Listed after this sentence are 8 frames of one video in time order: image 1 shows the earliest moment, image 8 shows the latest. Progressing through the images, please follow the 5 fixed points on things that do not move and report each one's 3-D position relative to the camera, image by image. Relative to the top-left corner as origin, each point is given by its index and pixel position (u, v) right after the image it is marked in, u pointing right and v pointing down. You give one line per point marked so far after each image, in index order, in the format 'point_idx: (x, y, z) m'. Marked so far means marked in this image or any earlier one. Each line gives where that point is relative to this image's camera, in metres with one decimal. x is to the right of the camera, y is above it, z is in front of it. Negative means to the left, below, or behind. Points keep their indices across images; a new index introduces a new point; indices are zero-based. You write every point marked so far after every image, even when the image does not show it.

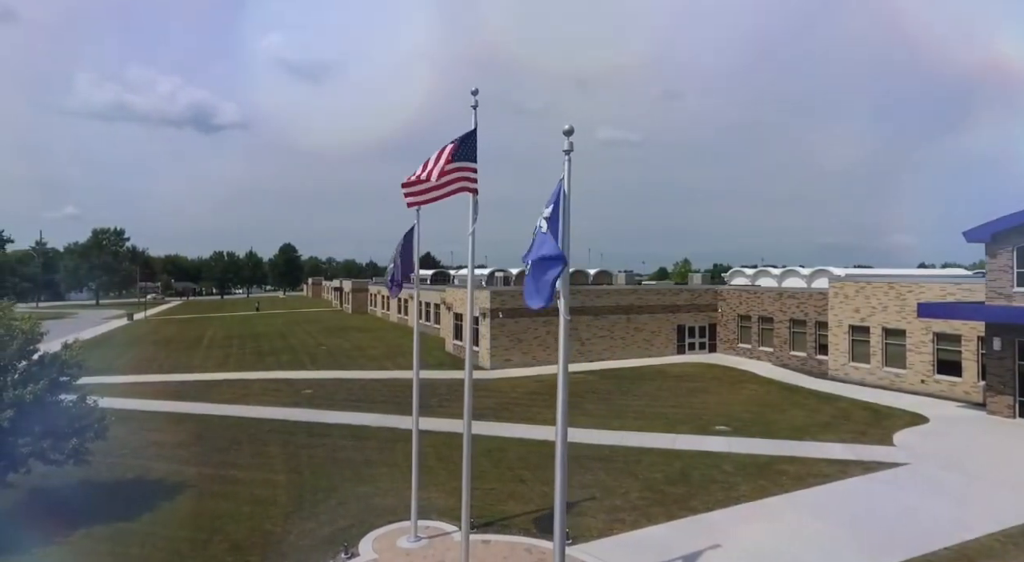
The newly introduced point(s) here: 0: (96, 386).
0: (-12.6, -3.1, +19.7) m
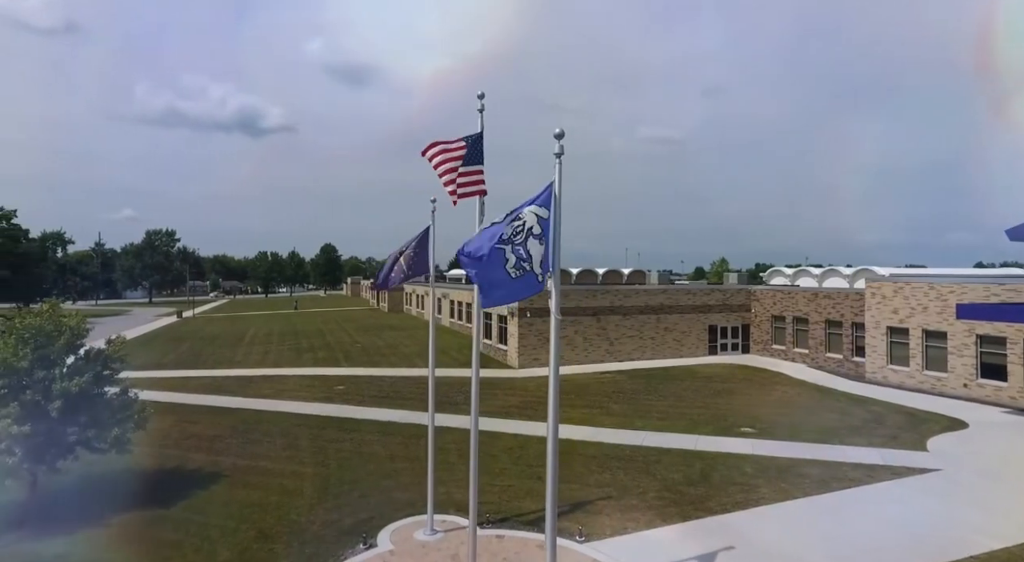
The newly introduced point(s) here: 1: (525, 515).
0: (-11.8, -3.1, +20.8) m
1: (+0.3, -4.6, +13.0) m
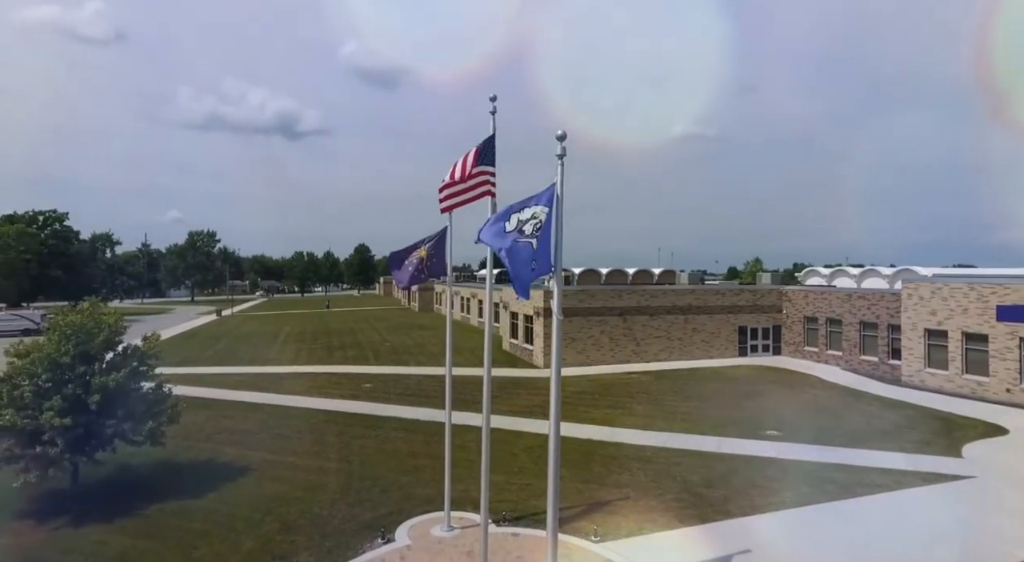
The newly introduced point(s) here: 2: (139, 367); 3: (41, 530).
0: (-11.0, -3.1, +21.6) m
1: (+0.6, -4.6, +13.1) m
2: (-8.1, -1.9, +14.3) m
3: (-8.9, -4.7, +12.5) m
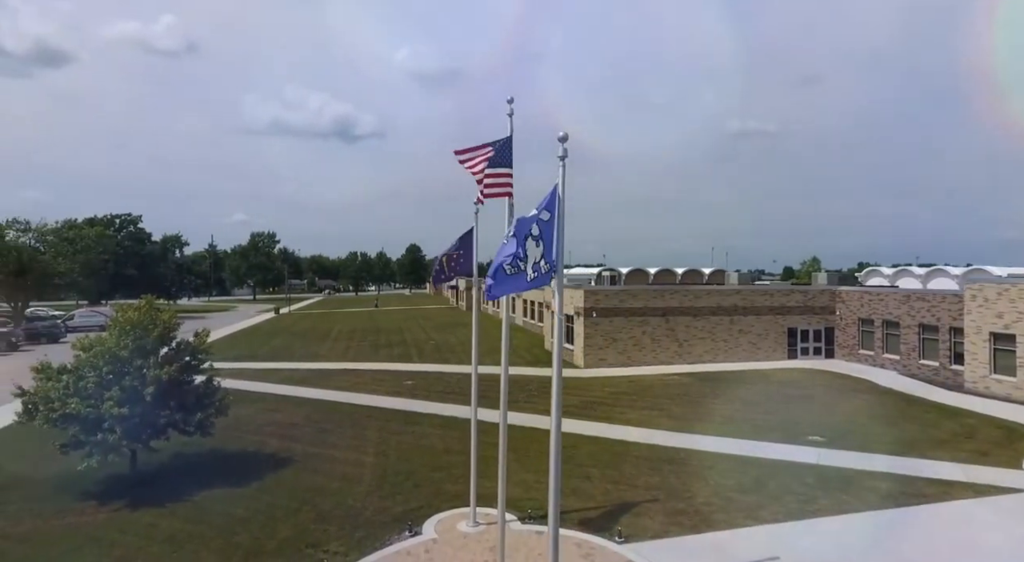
0: (-9.7, -3.1, +22.7) m
1: (+1.1, -4.6, +13.1) m
2: (-7.4, -1.9, +15.2) m
3: (-8.4, -4.7, +13.5) m
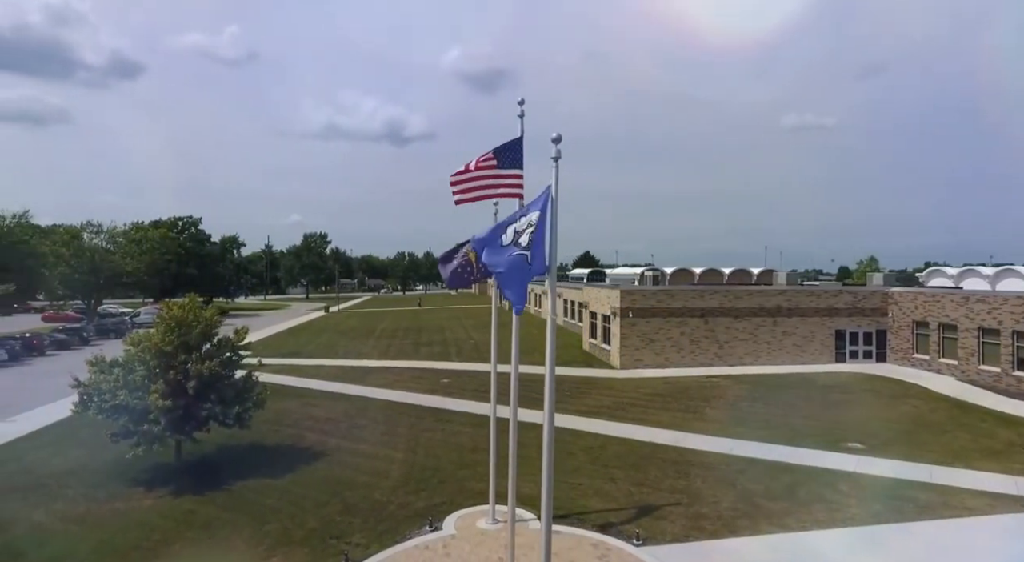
0: (-8.4, -3.1, +23.6) m
1: (+1.5, -4.6, +13.1) m
2: (-6.8, -1.8, +15.9) m
3: (-7.9, -4.7, +14.3) m
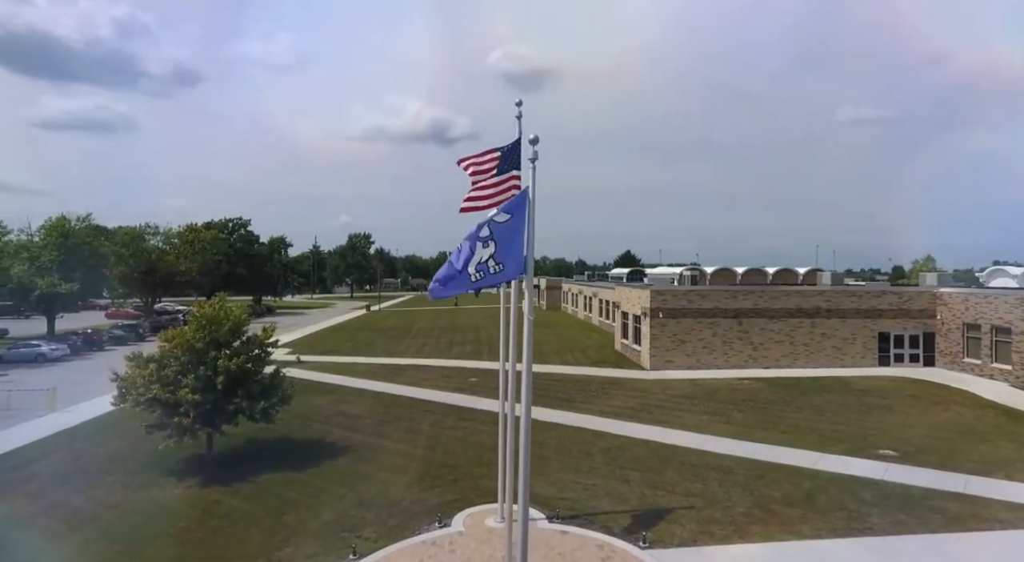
0: (-7.3, -3.0, +24.3) m
1: (+1.7, -4.6, +13.0) m
2: (-6.4, -1.8, +16.5) m
3: (-7.6, -4.7, +15.0) m
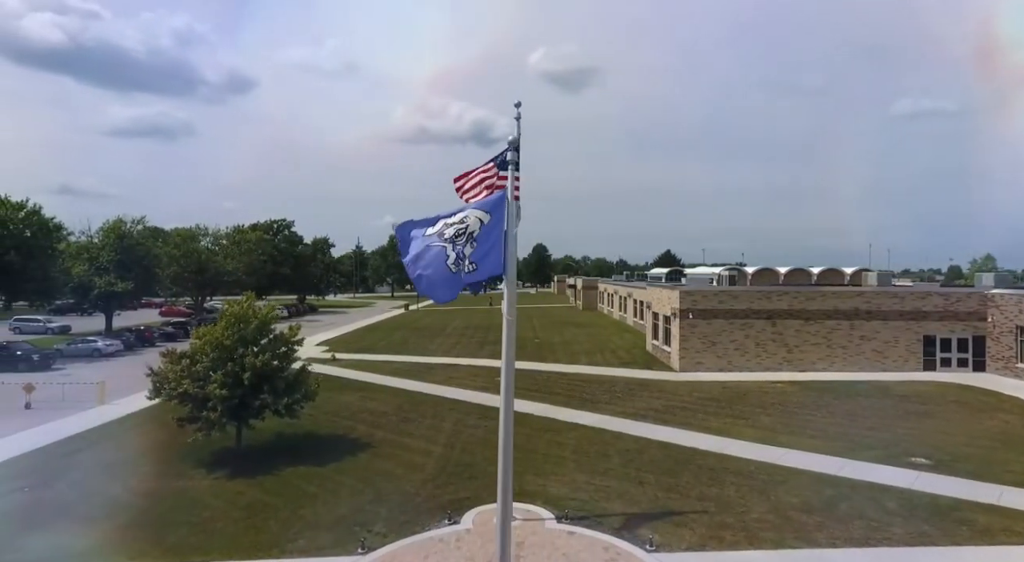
0: (-6.2, -3.0, +24.8) m
1: (+1.9, -4.6, +12.9) m
2: (-5.9, -1.8, +17.0) m
3: (-7.3, -4.7, +15.6) m
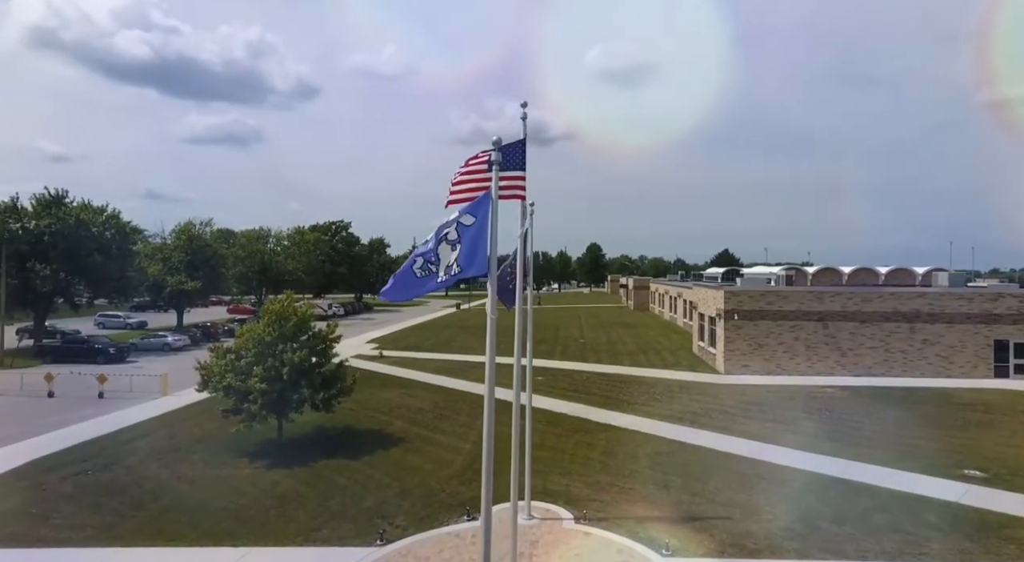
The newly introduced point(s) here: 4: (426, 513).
0: (-4.5, -3.0, +25.4) m
1: (+2.2, -4.6, +12.6) m
2: (-5.1, -1.8, +17.5) m
3: (-6.6, -4.6, +16.3) m
4: (-1.7, -4.7, +13.5) m
